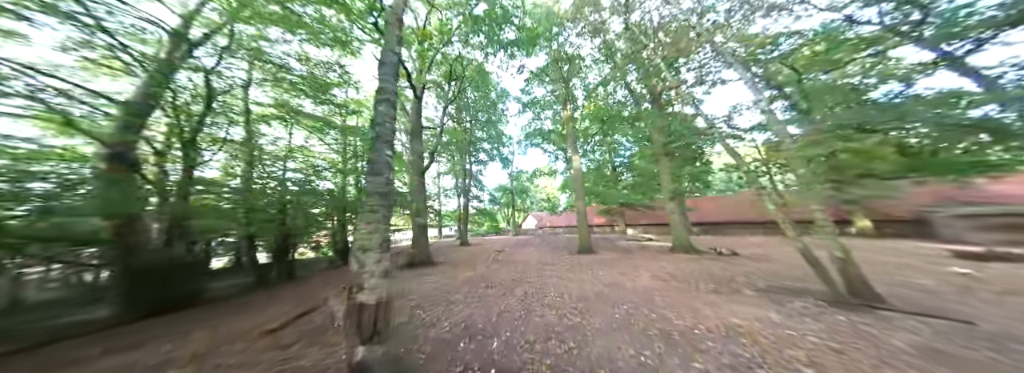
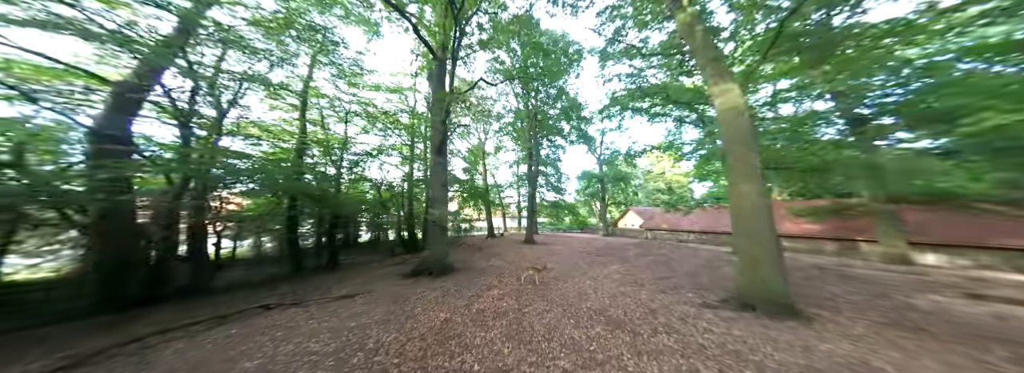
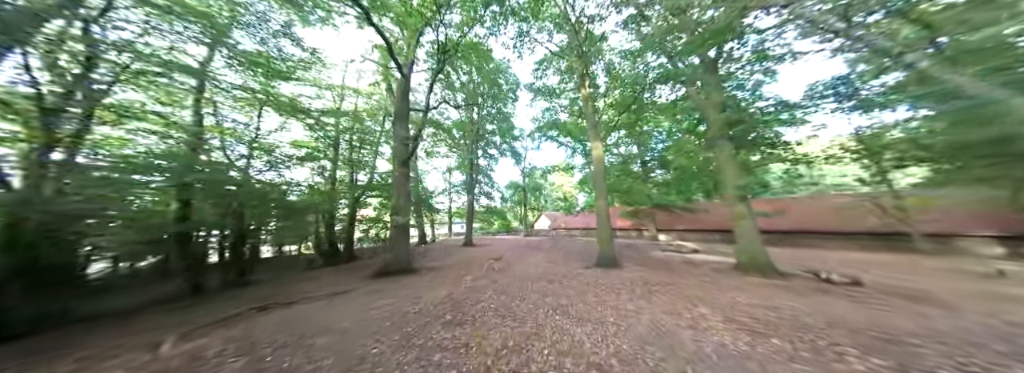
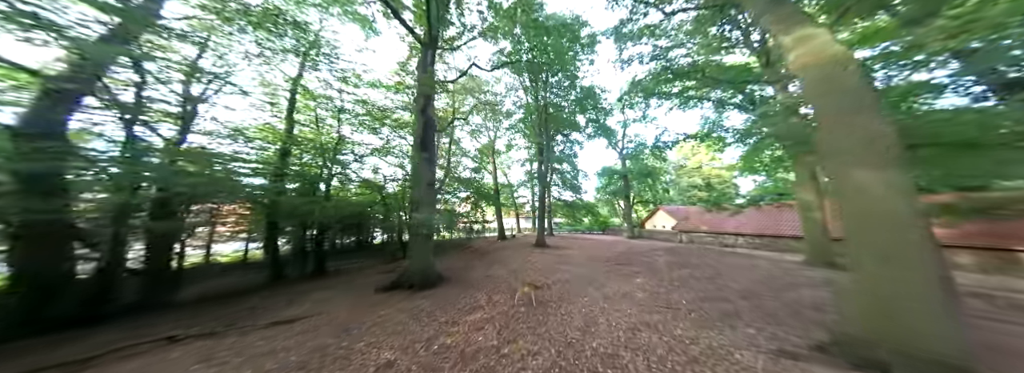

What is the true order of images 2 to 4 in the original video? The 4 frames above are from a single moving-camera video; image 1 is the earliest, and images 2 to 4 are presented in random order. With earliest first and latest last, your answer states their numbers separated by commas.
3, 2, 4
